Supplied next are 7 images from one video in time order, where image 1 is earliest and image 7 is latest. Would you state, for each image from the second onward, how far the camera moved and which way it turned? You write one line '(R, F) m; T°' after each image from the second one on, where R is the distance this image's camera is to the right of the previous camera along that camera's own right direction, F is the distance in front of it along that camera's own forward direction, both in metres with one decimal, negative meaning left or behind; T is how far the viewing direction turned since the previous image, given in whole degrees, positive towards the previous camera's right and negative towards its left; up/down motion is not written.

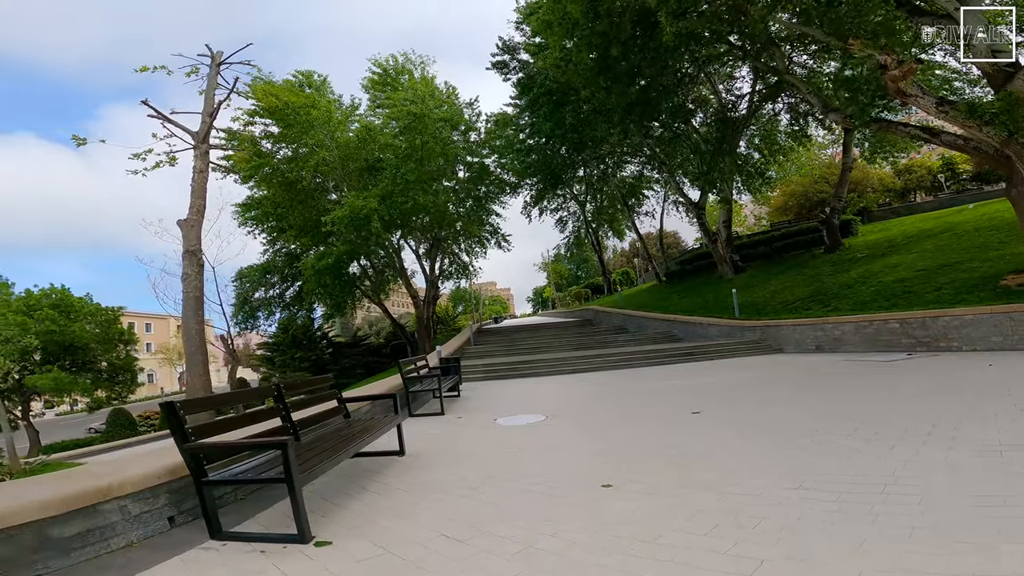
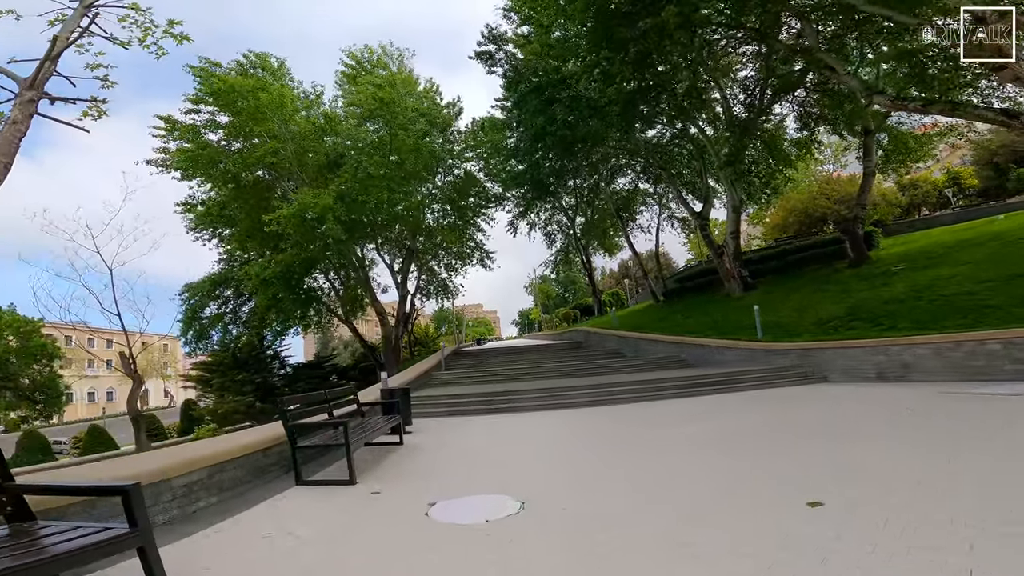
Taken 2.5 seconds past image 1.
(+0.2, +2.5) m; +1°
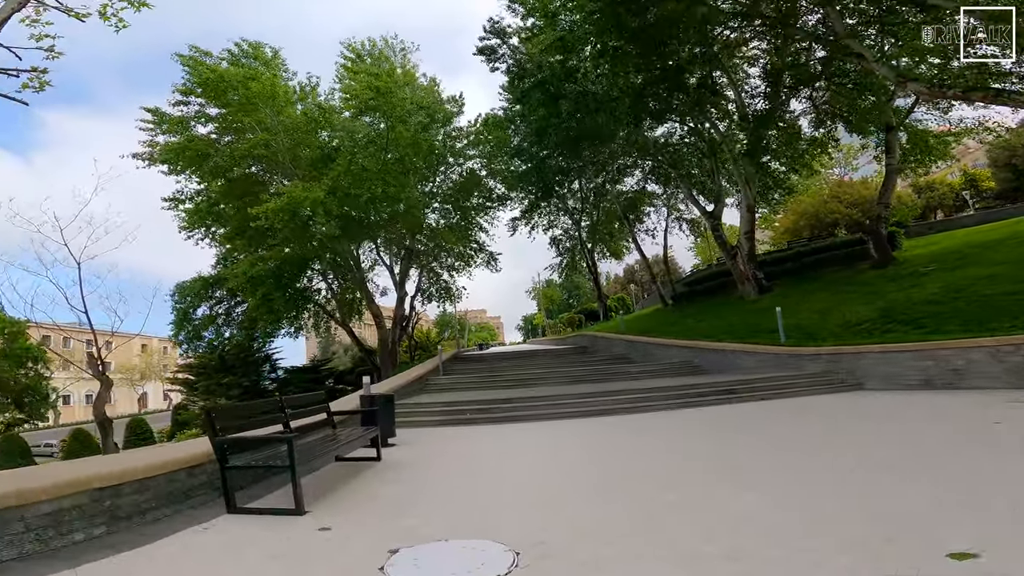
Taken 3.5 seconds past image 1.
(+0.1, +0.9) m; 0°
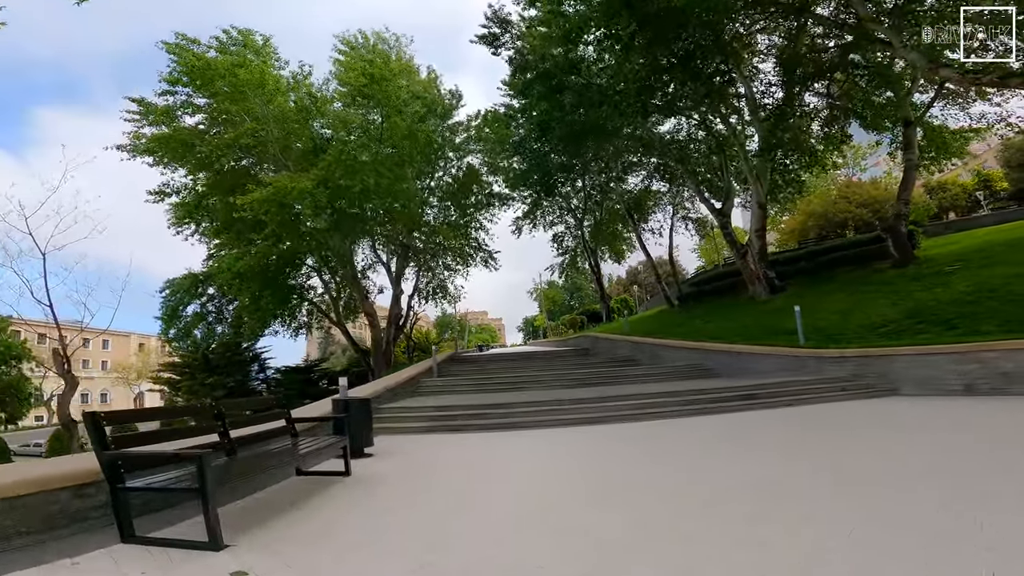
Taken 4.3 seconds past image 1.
(+0.1, +0.8) m; 0°
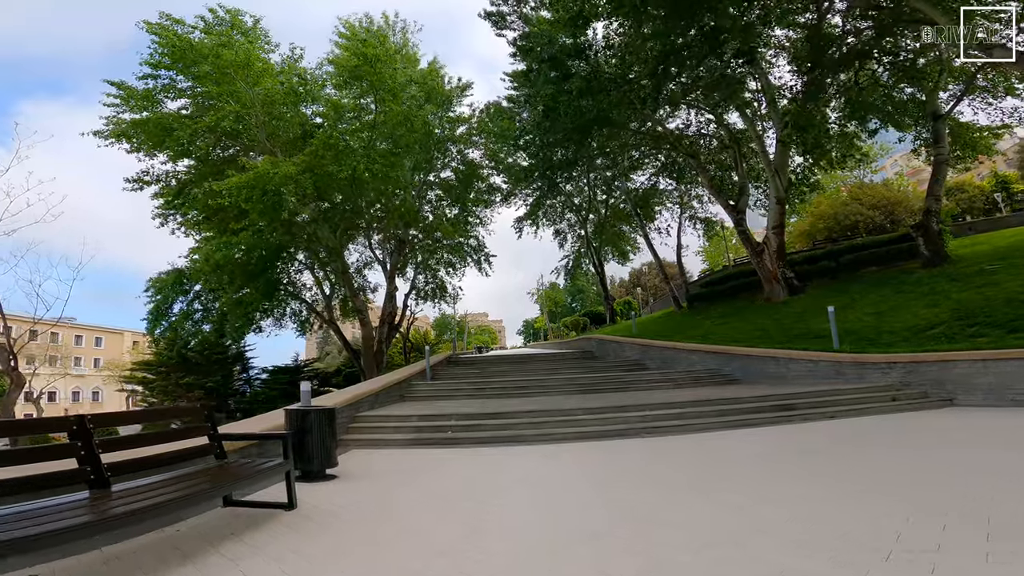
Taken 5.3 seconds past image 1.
(0.0, +1.0) m; 0°
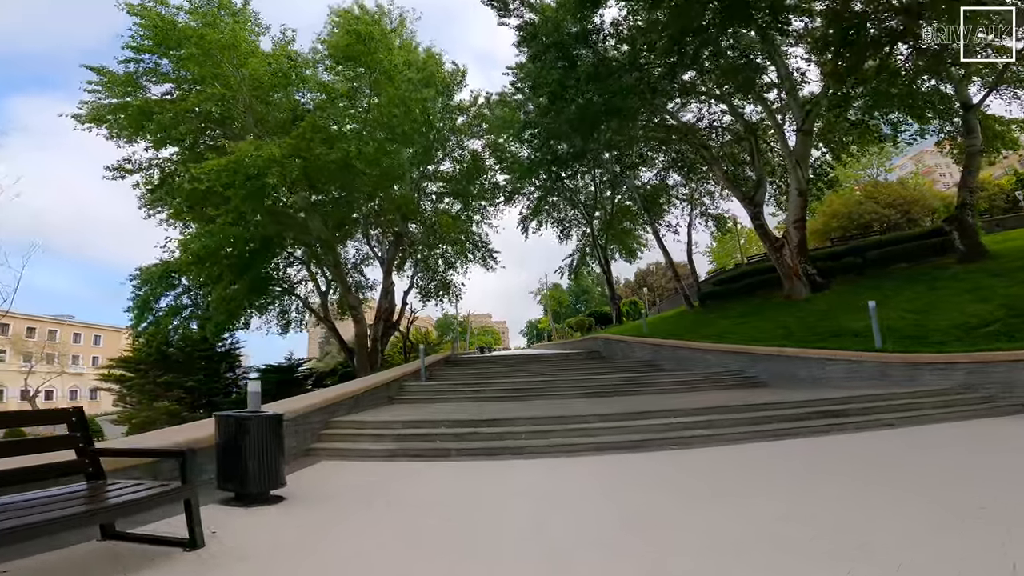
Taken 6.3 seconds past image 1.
(0.0, +0.9) m; 0°
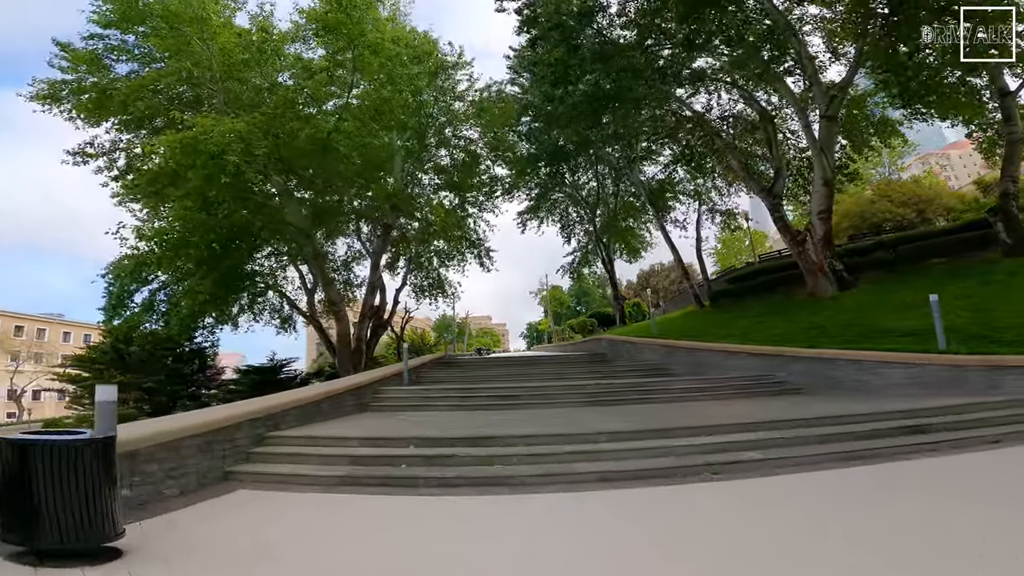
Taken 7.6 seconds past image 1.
(+0.1, +1.3) m; 0°
